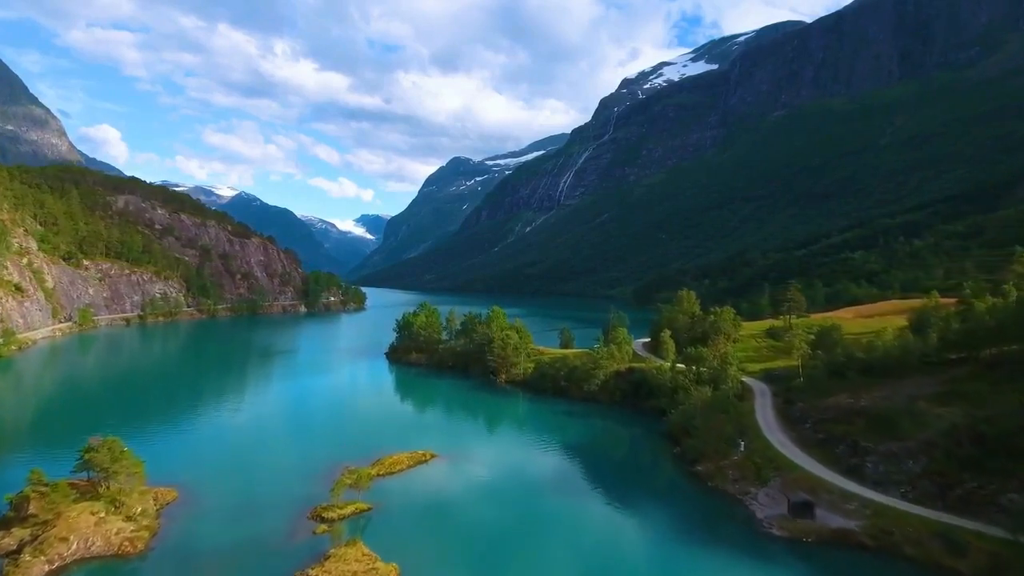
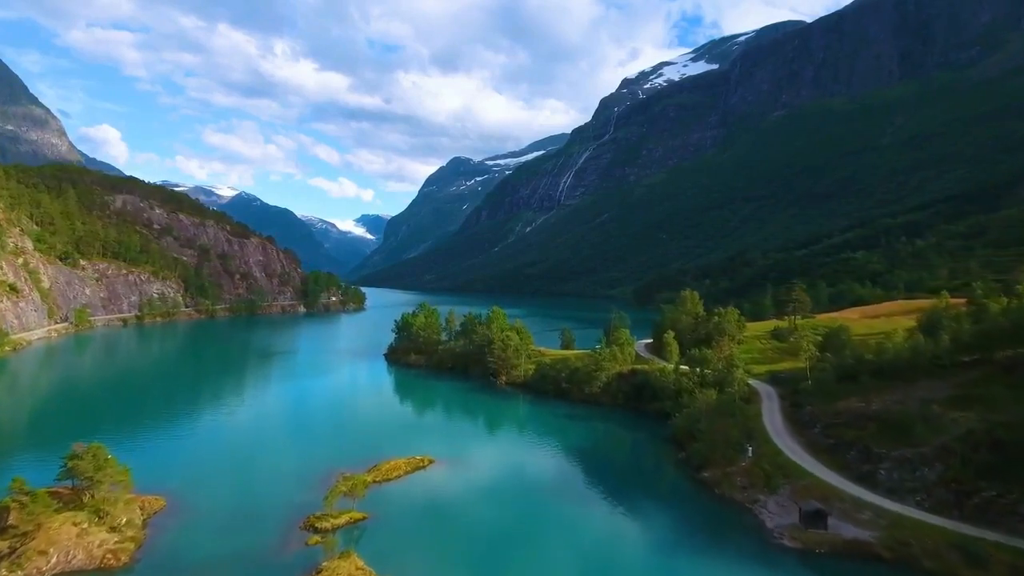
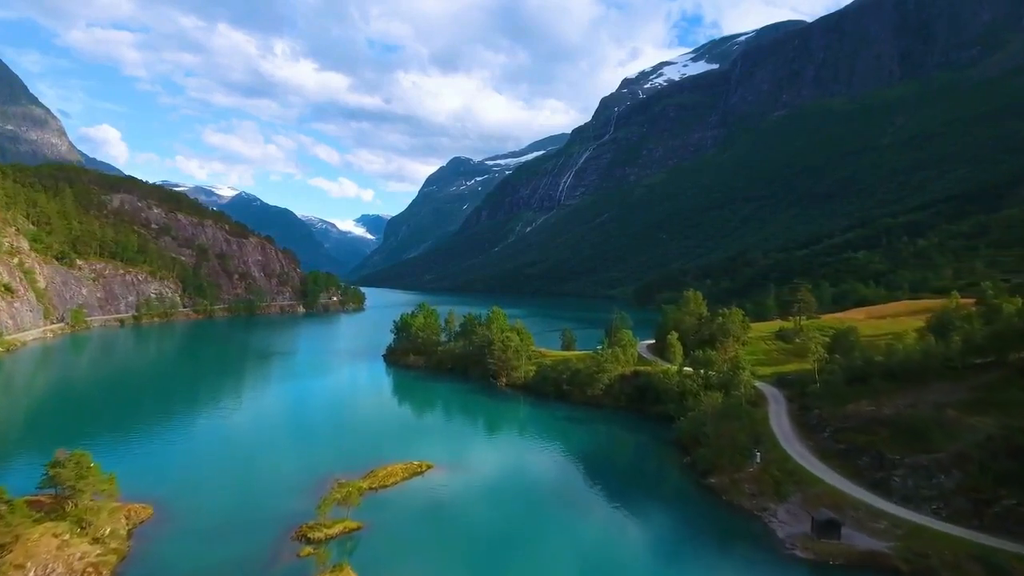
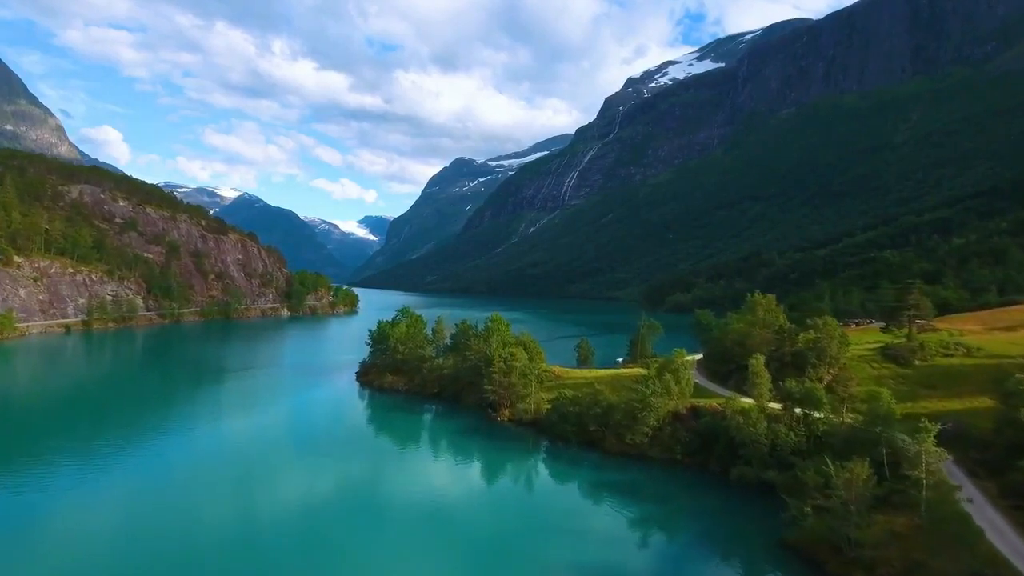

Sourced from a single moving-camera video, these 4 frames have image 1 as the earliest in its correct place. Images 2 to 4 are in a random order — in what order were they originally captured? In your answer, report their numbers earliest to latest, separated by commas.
2, 3, 4
